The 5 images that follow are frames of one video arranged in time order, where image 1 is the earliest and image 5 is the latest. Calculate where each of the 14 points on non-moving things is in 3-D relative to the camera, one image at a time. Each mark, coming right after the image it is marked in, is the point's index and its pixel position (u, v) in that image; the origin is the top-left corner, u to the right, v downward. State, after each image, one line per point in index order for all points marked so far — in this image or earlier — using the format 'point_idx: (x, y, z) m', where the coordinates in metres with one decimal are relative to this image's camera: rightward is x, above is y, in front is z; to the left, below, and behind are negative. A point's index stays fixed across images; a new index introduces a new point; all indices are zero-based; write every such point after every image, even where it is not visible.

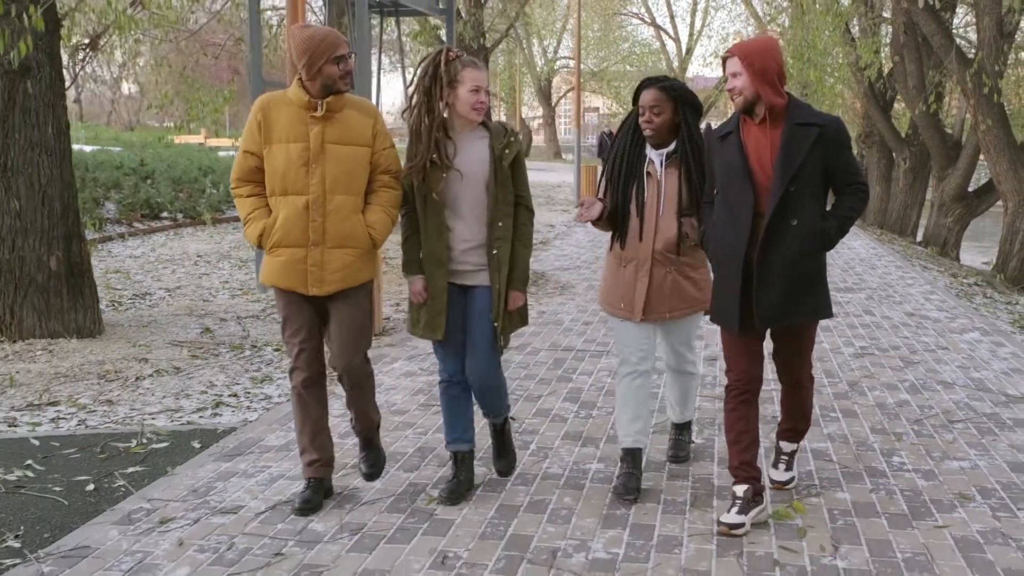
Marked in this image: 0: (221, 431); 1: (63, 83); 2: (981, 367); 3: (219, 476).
0: (-1.5, -0.7, +4.9) m
1: (-3.1, +1.4, +6.6) m
2: (+3.0, -0.5, +6.2) m
3: (-1.3, -0.8, +4.1) m
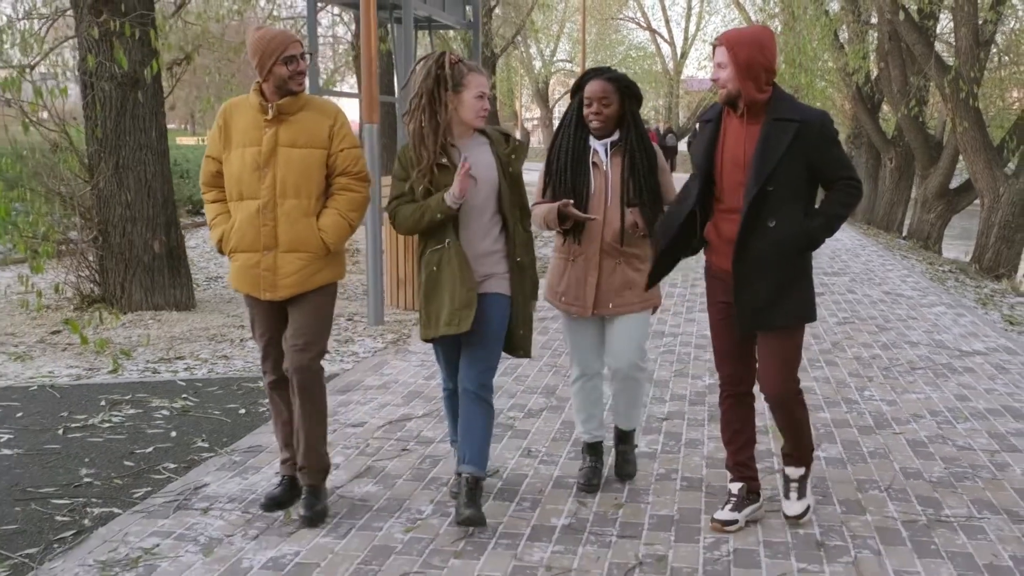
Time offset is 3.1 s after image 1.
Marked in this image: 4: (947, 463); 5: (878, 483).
0: (-1.2, -0.6, +6.0) m
1: (-2.9, +1.6, +7.8) m
2: (+3.3, -0.3, +7.4) m
3: (-1.0, -0.6, +5.3) m
4: (+2.0, -0.8, +4.3) m
5: (+1.6, -0.8, +4.1) m
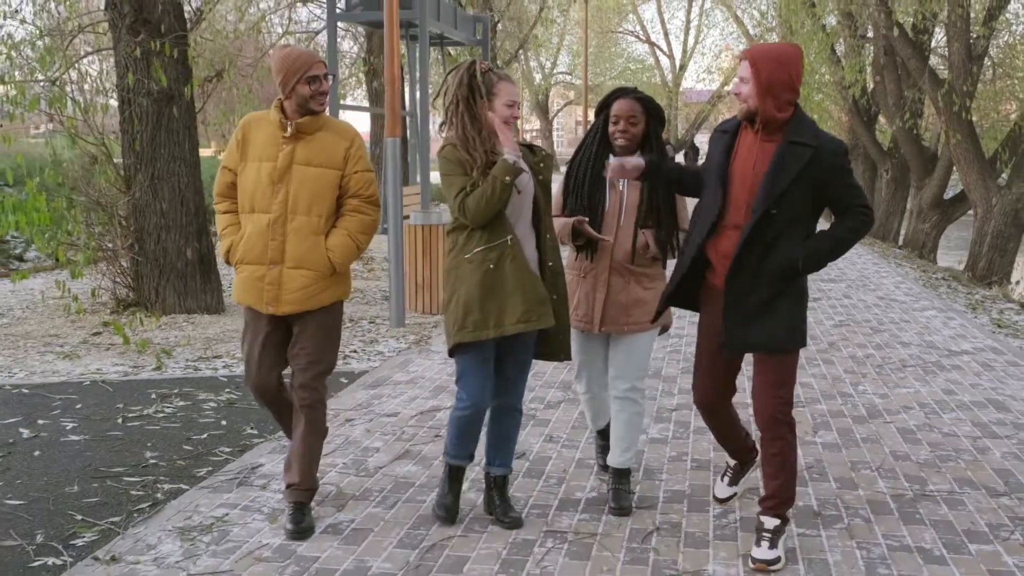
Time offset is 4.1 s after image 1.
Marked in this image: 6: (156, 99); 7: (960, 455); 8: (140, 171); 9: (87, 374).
0: (-1.0, -0.6, +6.4) m
1: (-2.7, +1.5, +8.2) m
2: (+3.5, -0.4, +7.8) m
3: (-0.8, -0.7, +5.7) m
4: (+2.1, -0.8, +4.8) m
5: (+1.7, -0.8, +4.5) m
6: (-3.0, +1.6, +7.9) m
7: (+2.2, -0.8, +4.7) m
8: (-3.1, +1.0, +8.1) m
9: (-2.8, -0.6, +6.3) m
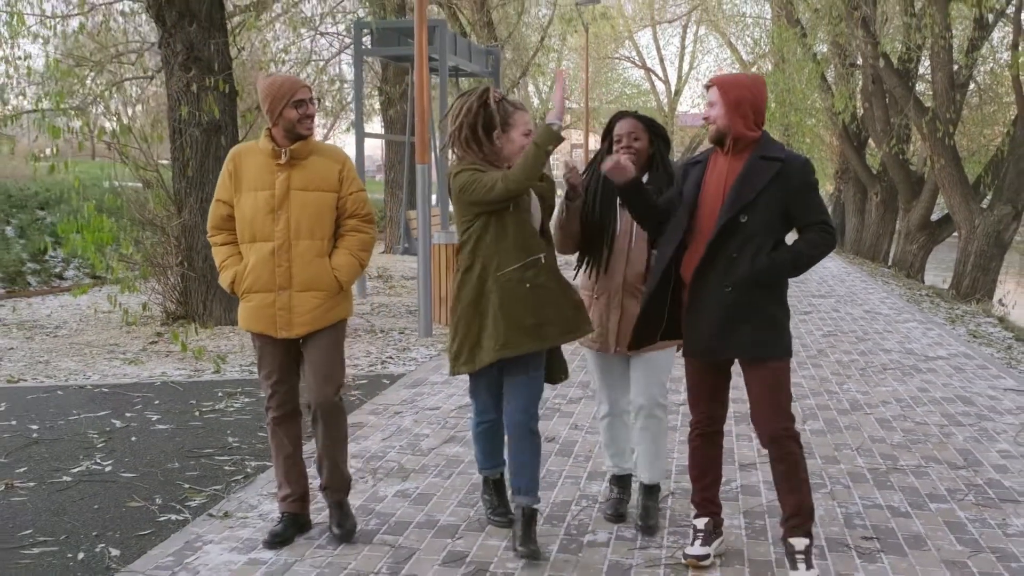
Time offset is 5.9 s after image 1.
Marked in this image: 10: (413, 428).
0: (-0.9, -0.7, +7.2) m
1: (-2.6, +1.4, +9.0) m
2: (+3.6, -0.5, +8.6) m
3: (-0.7, -0.7, +6.5) m
4: (+2.3, -0.8, +5.5) m
5: (+1.9, -0.9, +5.3) m
6: (-2.8, +1.5, +8.7) m
7: (+2.4, -0.9, +5.4) m
8: (-3.0, +0.9, +8.8) m
9: (-2.6, -0.7, +7.0) m
10: (-0.6, -0.8, +5.6) m
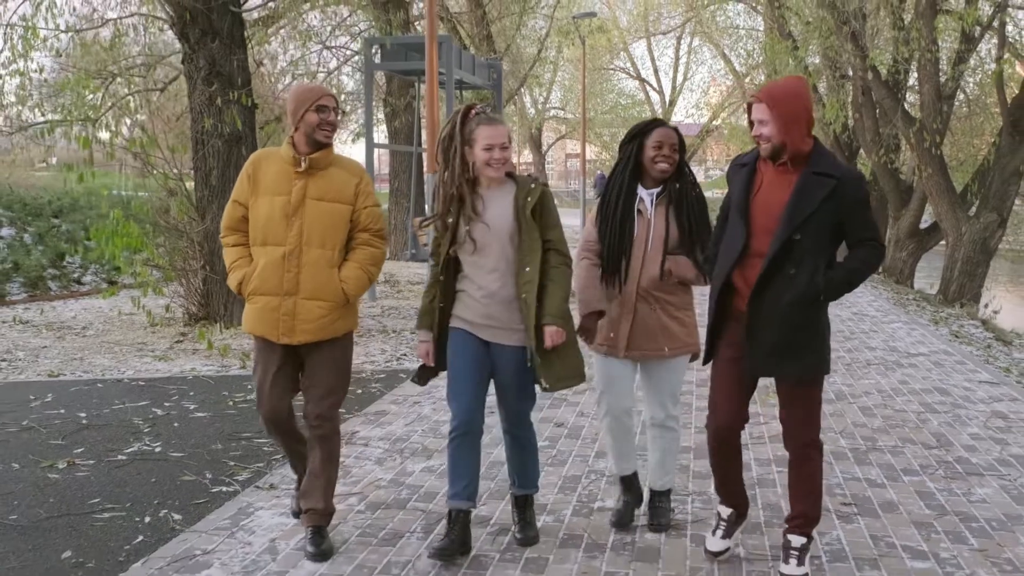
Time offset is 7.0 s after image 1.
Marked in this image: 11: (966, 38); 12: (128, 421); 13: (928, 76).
0: (-0.8, -0.7, +7.7) m
1: (-2.5, +1.4, +9.5) m
2: (+3.7, -0.5, +9.1) m
3: (-0.6, -0.7, +6.9) m
4: (+2.4, -0.8, +6.0) m
5: (+2.0, -0.9, +5.8) m
6: (-2.8, +1.4, +9.2) m
7: (+2.4, -0.8, +5.9) m
8: (-2.9, +0.8, +9.3) m
9: (-2.6, -0.7, +7.5) m
10: (-0.5, -0.8, +6.1) m
11: (+7.4, +4.1, +15.6) m
12: (-2.4, -0.8, +5.9) m
13: (+6.7, +3.4, +15.5) m
